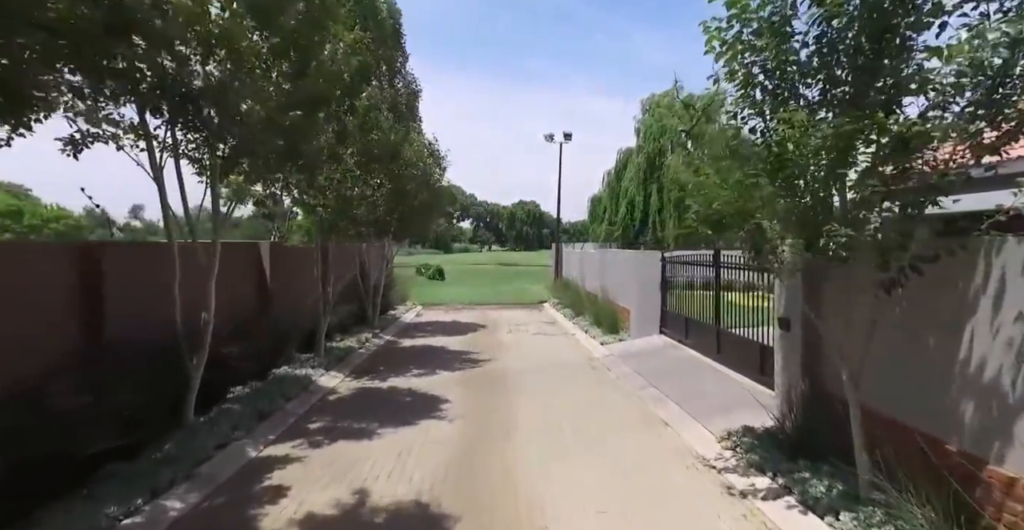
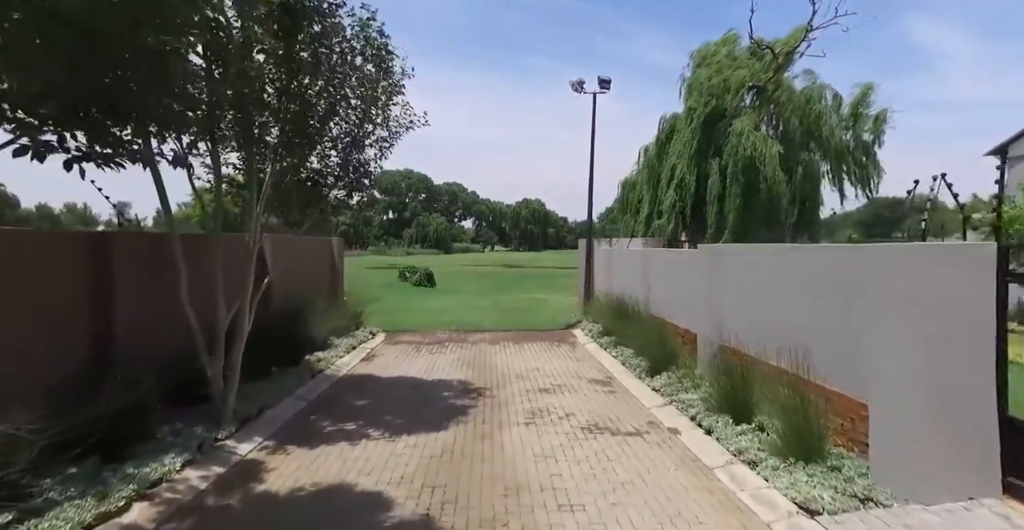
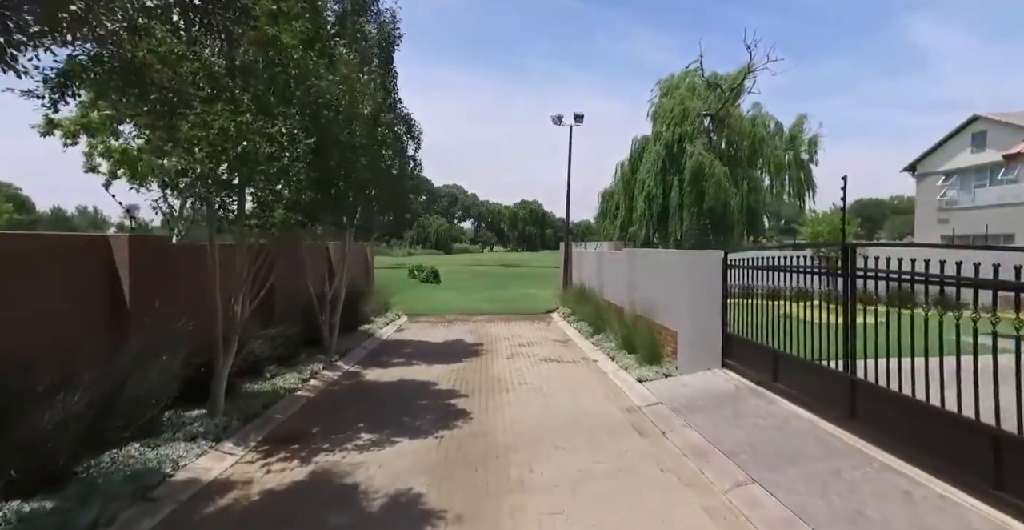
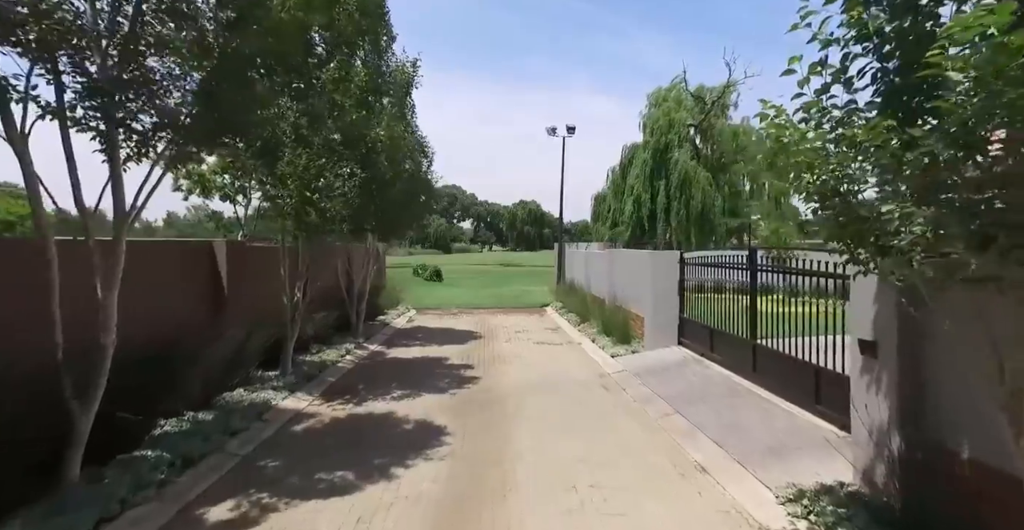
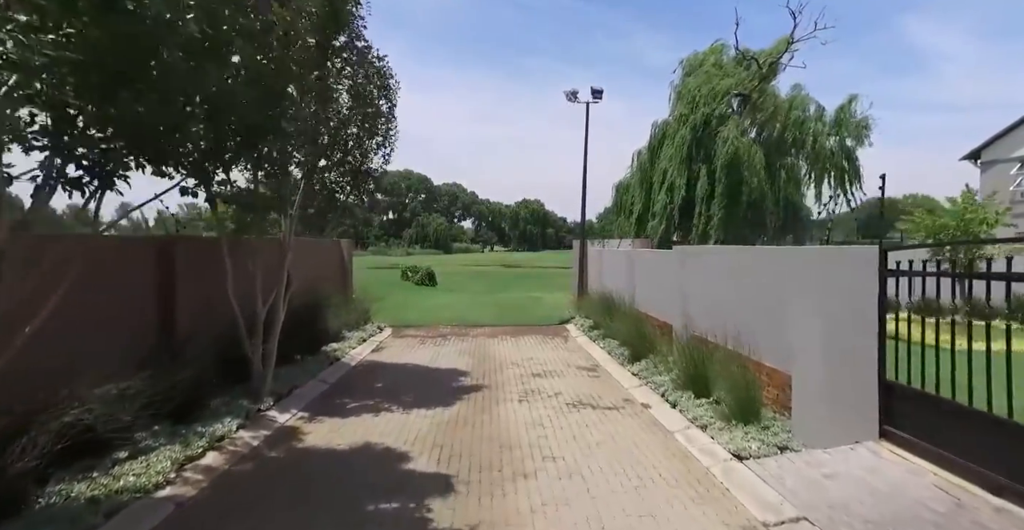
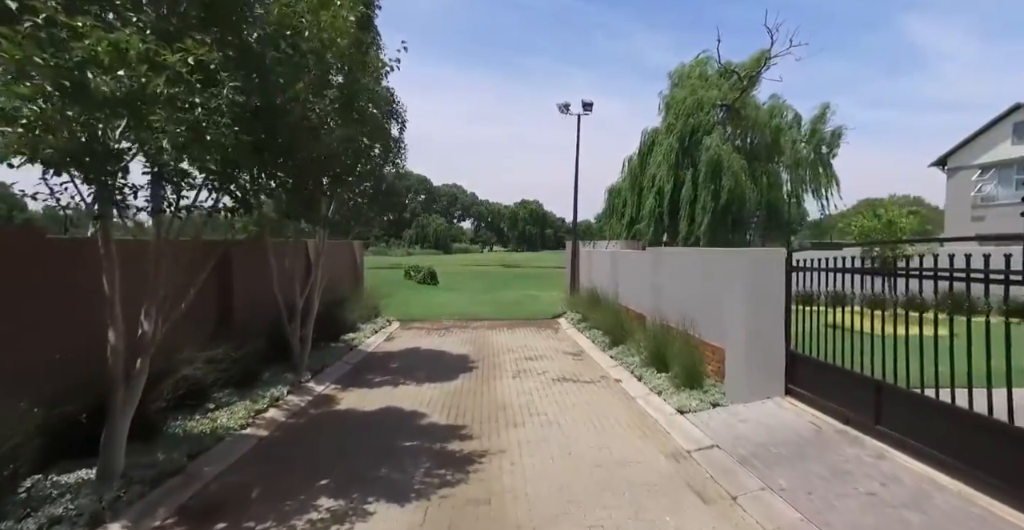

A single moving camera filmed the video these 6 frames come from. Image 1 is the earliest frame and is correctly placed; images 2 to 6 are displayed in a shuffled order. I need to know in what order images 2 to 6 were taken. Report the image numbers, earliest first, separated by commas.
4, 3, 6, 5, 2
